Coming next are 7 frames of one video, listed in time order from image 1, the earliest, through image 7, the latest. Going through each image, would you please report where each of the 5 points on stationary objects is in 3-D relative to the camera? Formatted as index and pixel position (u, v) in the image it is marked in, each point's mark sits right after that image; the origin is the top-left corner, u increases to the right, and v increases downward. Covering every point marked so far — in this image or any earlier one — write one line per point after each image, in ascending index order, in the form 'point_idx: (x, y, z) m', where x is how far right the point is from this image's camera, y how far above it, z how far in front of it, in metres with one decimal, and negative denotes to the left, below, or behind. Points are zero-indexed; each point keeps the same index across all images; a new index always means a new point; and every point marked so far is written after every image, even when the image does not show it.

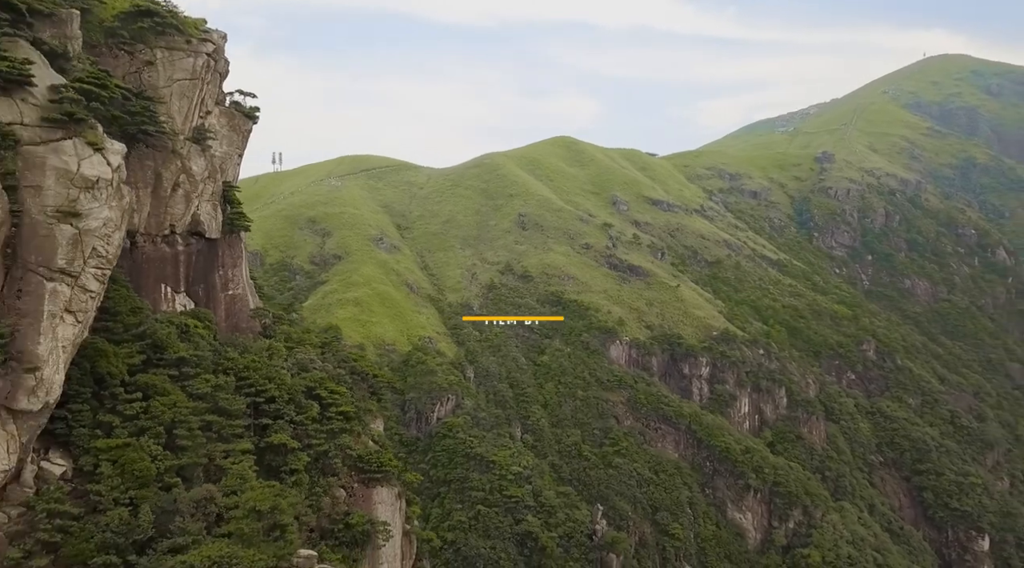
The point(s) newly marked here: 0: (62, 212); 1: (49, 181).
0: (-6.9, +1.1, +12.3) m
1: (-7.1, +1.7, +12.3) m
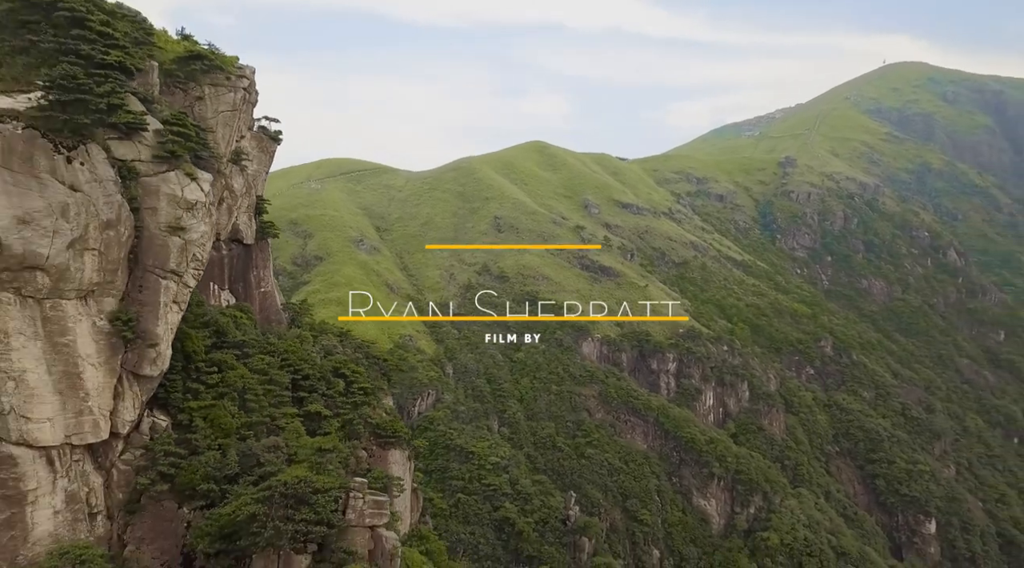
0: (-6.9, +1.2, +16.2) m
1: (-7.1, +1.7, +16.1) m
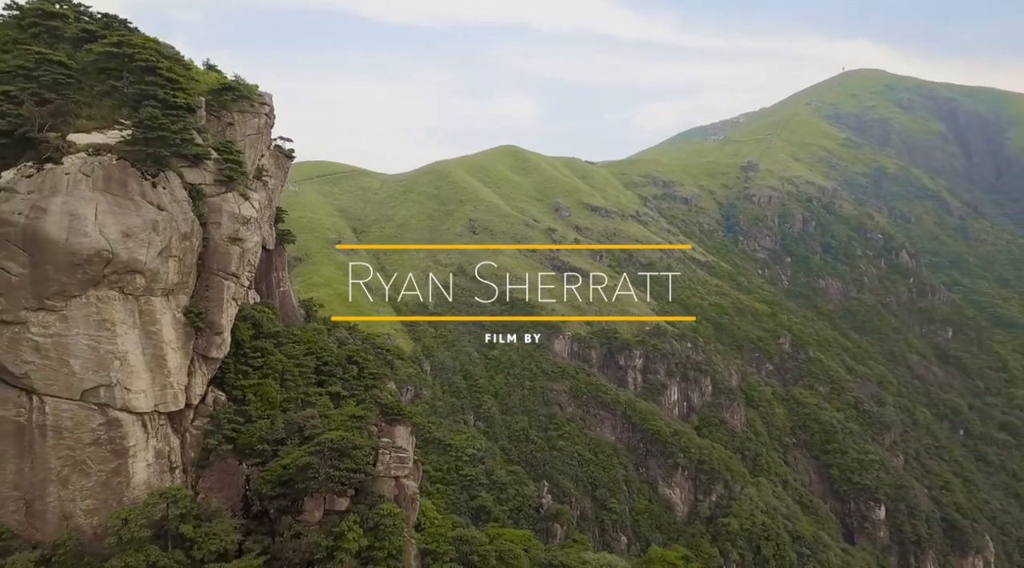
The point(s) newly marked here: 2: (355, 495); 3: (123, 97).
0: (-7.1, +1.2, +19.9) m
1: (-7.3, +1.7, +19.8) m
2: (-3.8, -5.1, +18.9) m
3: (-9.8, +4.7, +19.5) m
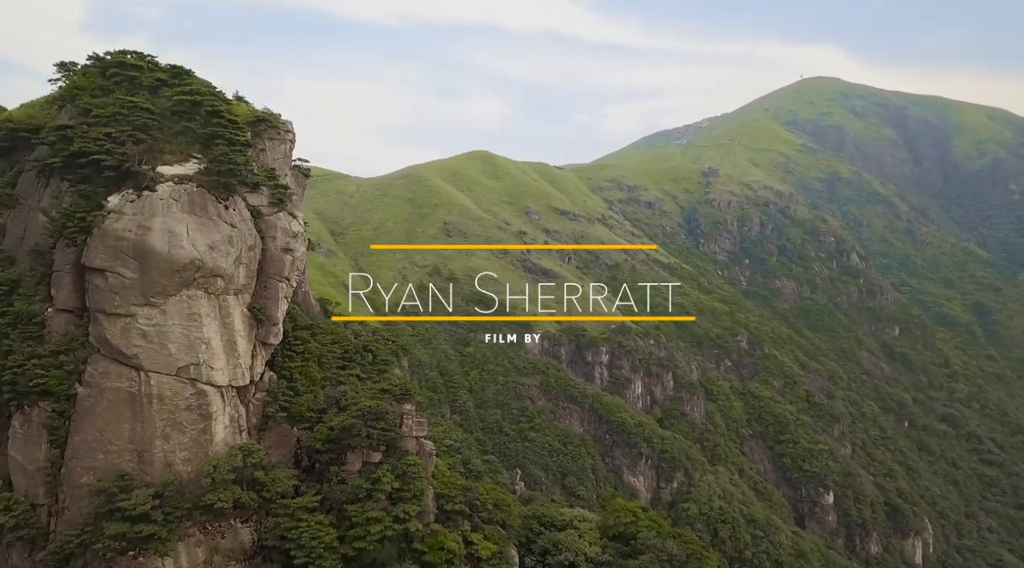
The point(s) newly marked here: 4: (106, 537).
0: (-7.3, +1.1, +24.8) m
1: (-7.5, +1.7, +24.8) m
2: (-3.9, -5.2, +24.0) m
3: (-9.9, +4.7, +24.3) m
4: (-10.2, -6.4, +19.6) m
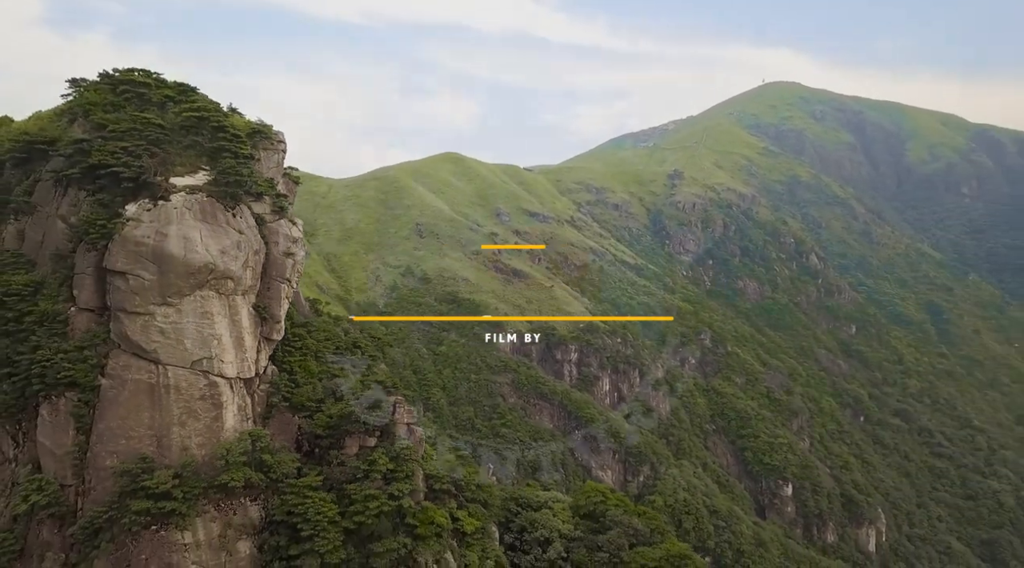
0: (-7.9, +1.1, +27.1) m
1: (-8.1, +1.6, +27.0) m
2: (-4.6, -5.2, +26.4) m
3: (-10.6, +4.6, +26.5) m
4: (-10.7, -6.4, +21.8) m
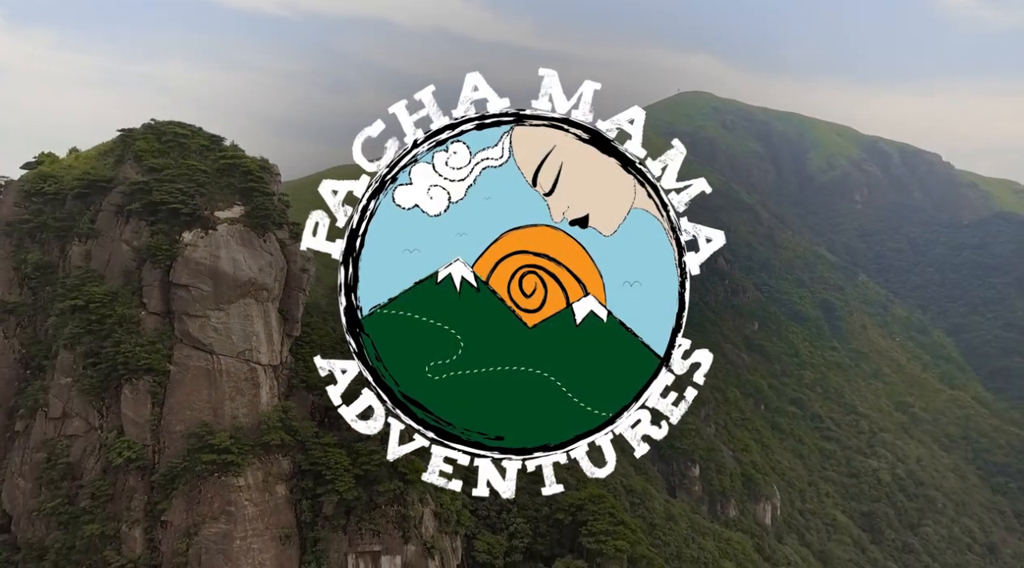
0: (-9.6, +0.7, +35.0) m
1: (-9.8, +1.2, +35.0) m
2: (-6.2, -5.6, +34.7) m
3: (-12.2, +4.2, +34.2) m
4: (-11.8, -6.8, +29.5) m
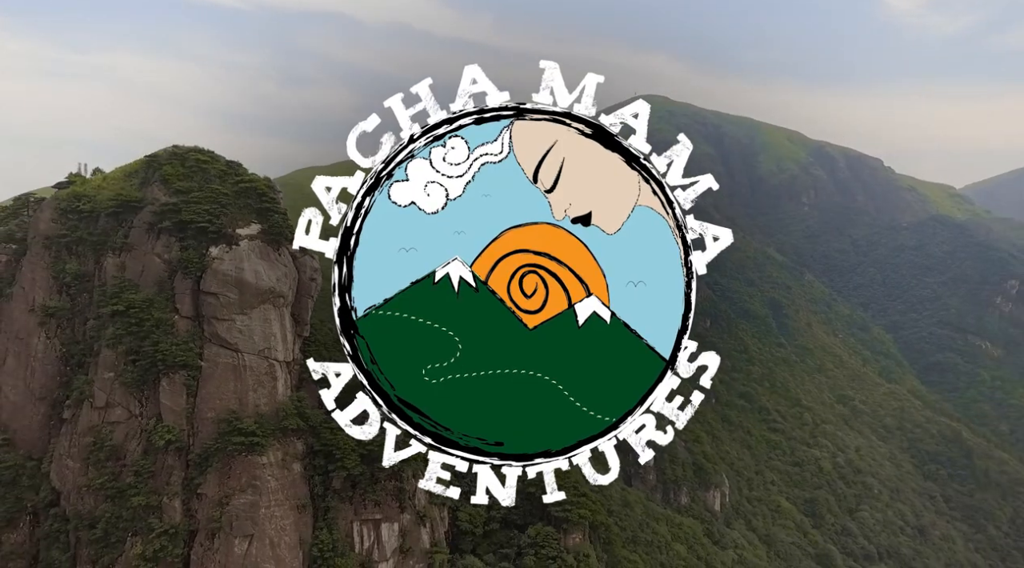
0: (-10.5, +0.3, +40.3) m
1: (-10.7, +0.9, +40.3) m
2: (-7.1, -6.0, +40.1) m
3: (-13.1, +3.9, +39.5) m
4: (-12.7, -7.2, +34.8) m
